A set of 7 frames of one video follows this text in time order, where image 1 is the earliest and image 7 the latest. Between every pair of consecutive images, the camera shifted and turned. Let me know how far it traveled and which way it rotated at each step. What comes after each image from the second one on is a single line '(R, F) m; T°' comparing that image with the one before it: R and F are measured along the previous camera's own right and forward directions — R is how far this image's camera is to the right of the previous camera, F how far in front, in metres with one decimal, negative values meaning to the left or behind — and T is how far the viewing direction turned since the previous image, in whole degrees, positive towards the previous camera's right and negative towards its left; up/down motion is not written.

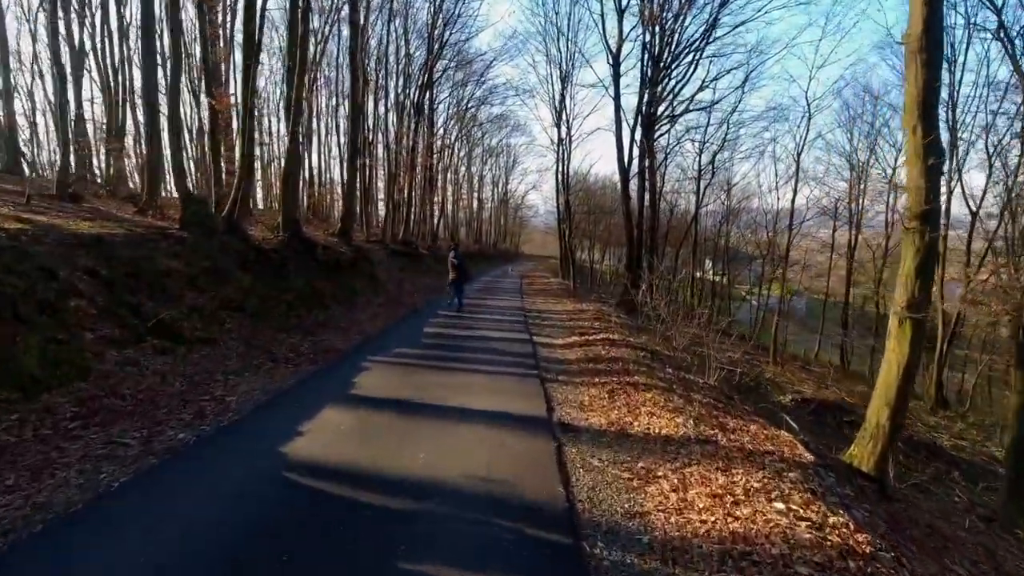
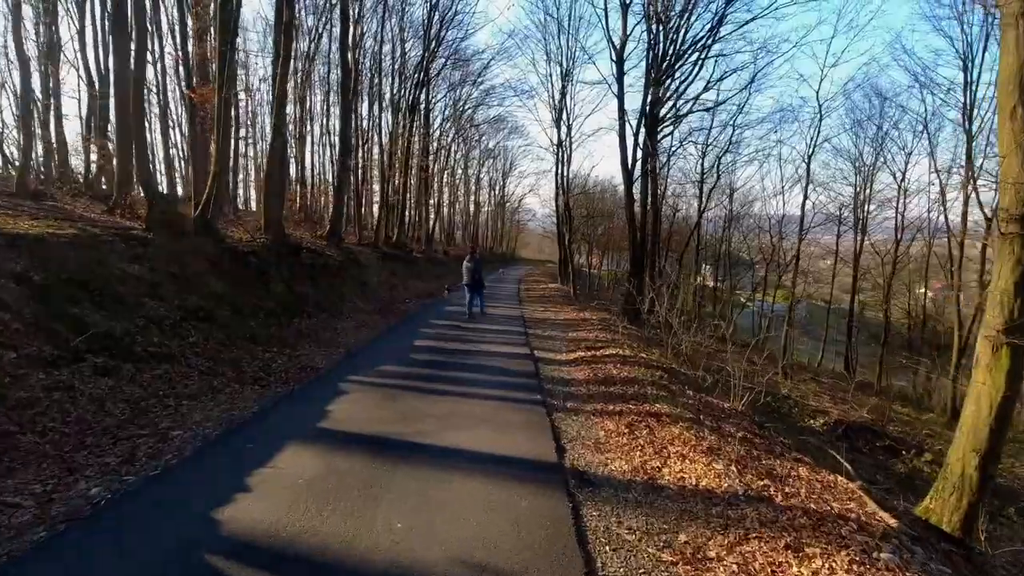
(-0.1, +1.0) m; 0°
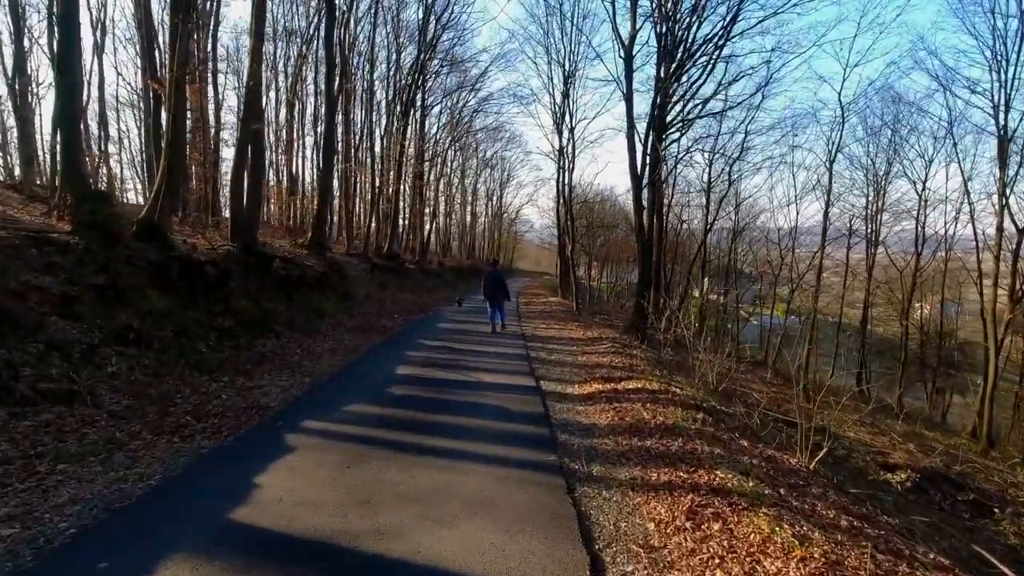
(-0.1, +1.8) m; 0°
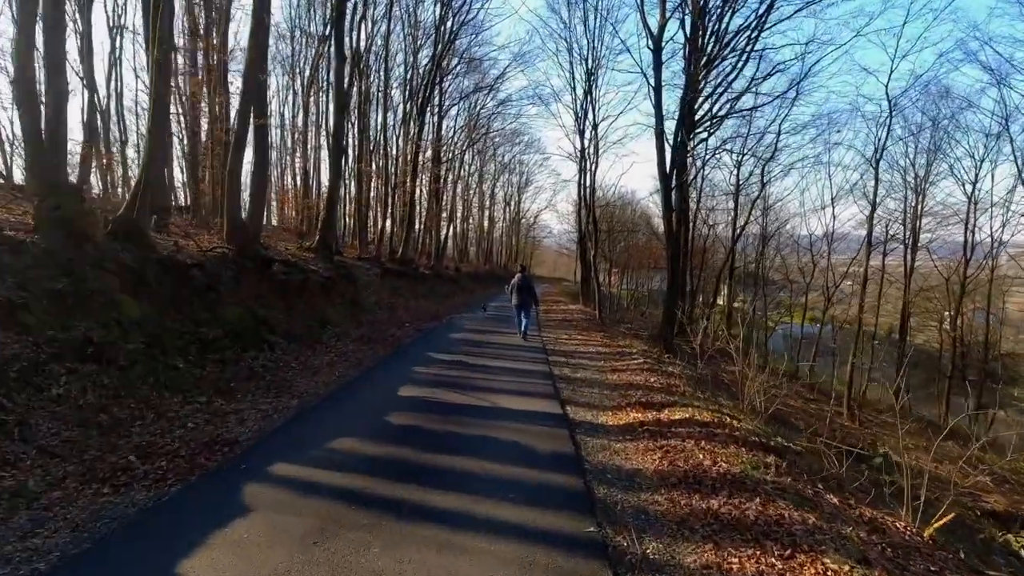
(-0.1, +1.3) m; -2°
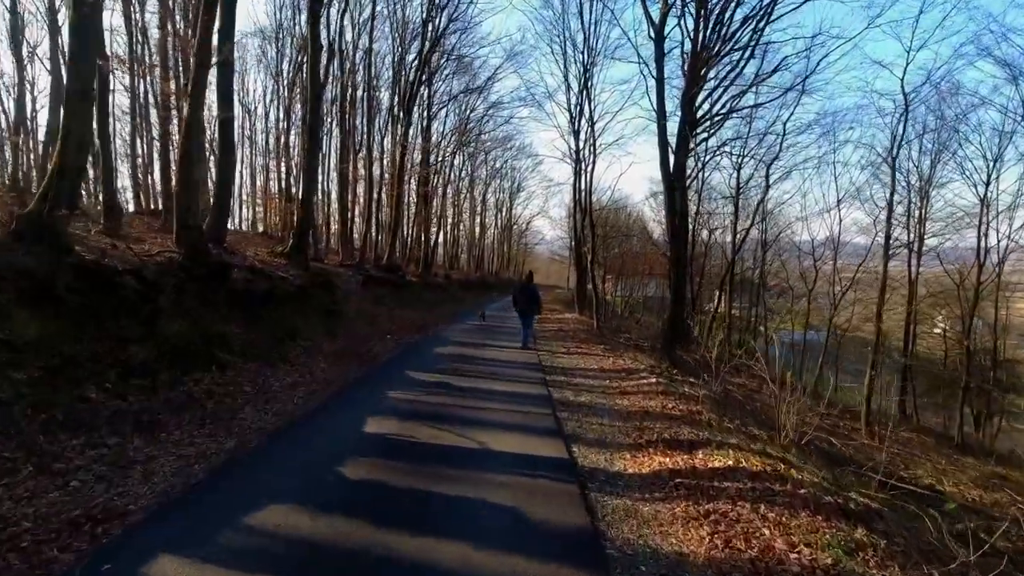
(0.0, +1.5) m; +1°
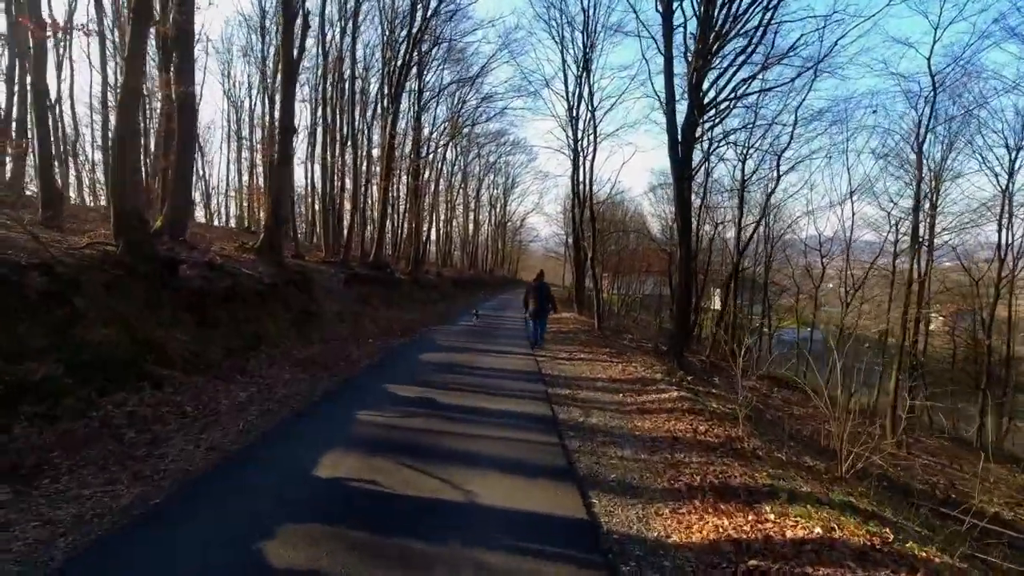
(0.0, +1.5) m; +1°
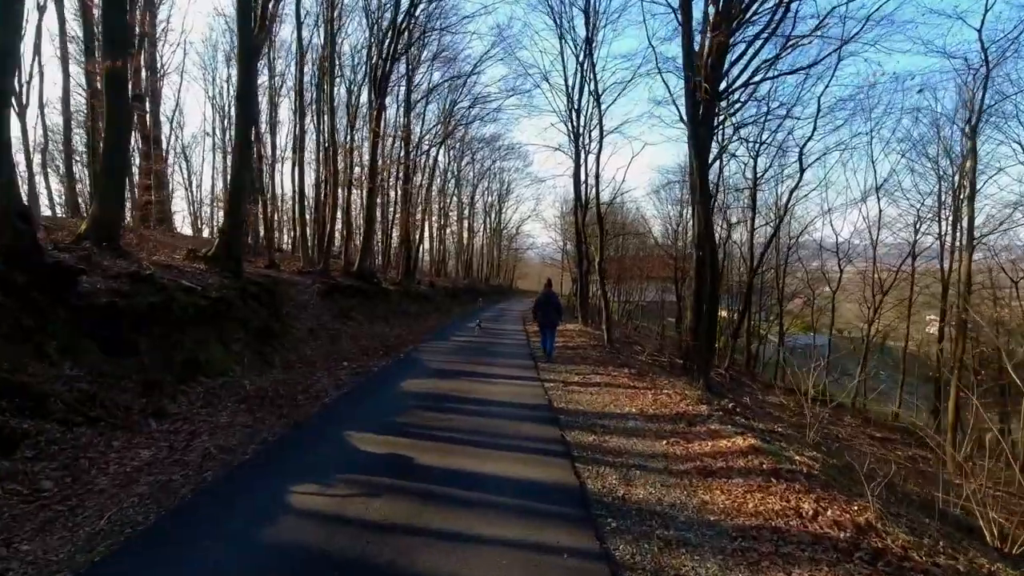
(-0.1, +2.2) m; 0°
